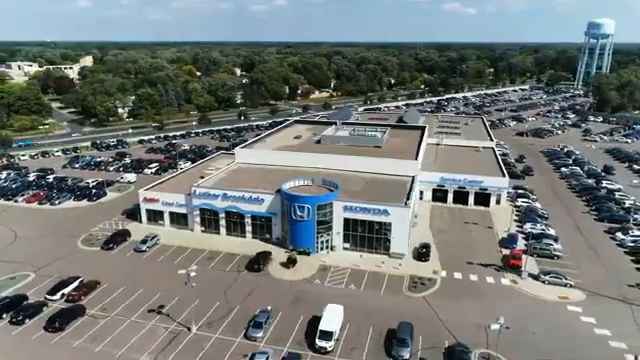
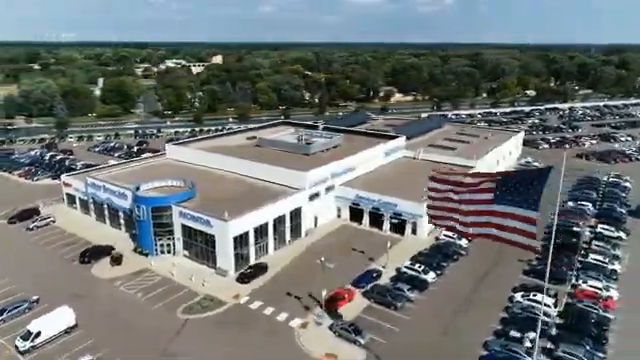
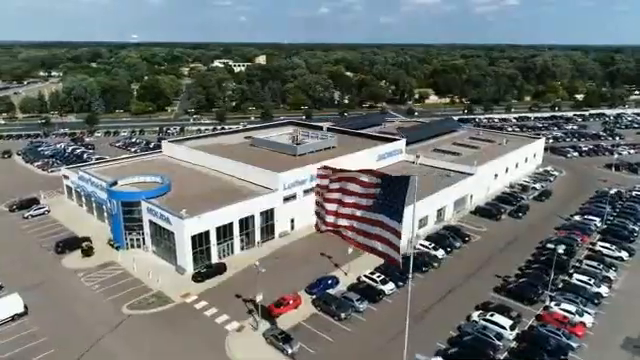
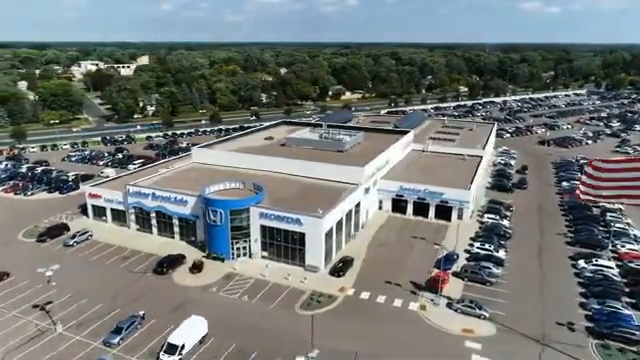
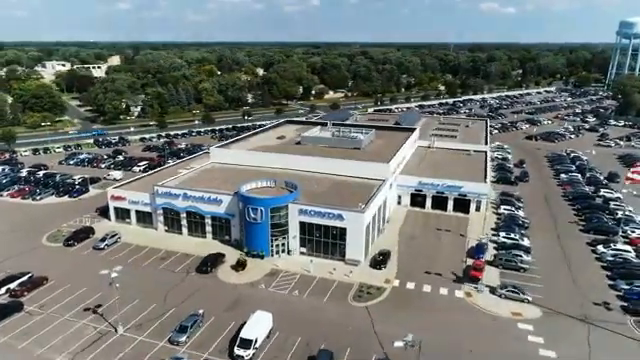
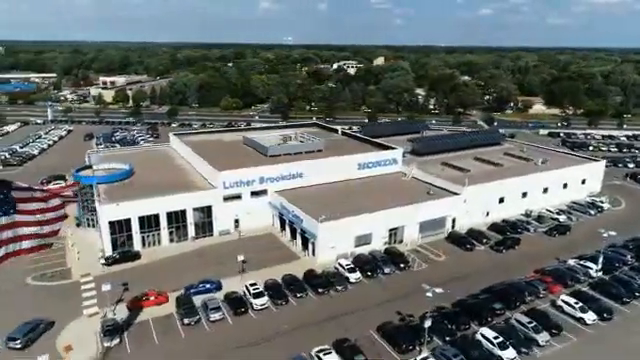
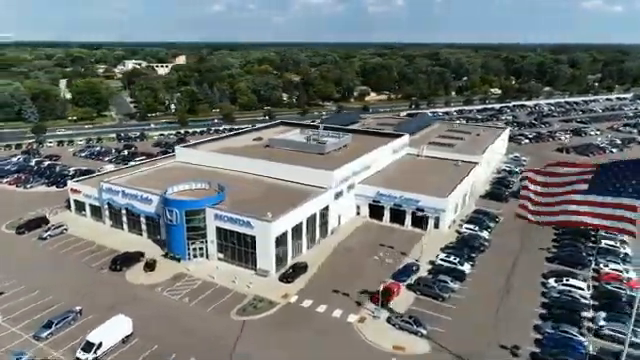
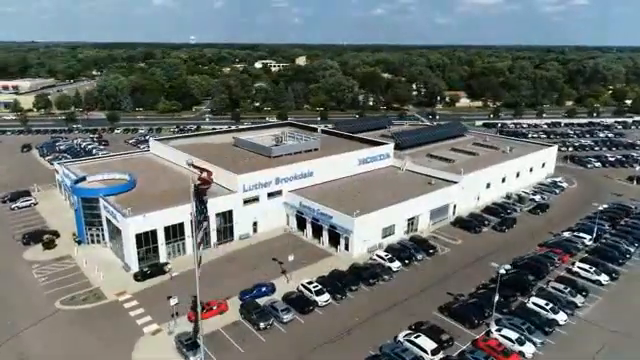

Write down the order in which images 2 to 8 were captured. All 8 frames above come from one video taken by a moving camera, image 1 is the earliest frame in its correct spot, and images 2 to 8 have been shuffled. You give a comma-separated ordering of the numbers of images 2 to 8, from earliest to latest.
5, 4, 7, 2, 3, 8, 6
